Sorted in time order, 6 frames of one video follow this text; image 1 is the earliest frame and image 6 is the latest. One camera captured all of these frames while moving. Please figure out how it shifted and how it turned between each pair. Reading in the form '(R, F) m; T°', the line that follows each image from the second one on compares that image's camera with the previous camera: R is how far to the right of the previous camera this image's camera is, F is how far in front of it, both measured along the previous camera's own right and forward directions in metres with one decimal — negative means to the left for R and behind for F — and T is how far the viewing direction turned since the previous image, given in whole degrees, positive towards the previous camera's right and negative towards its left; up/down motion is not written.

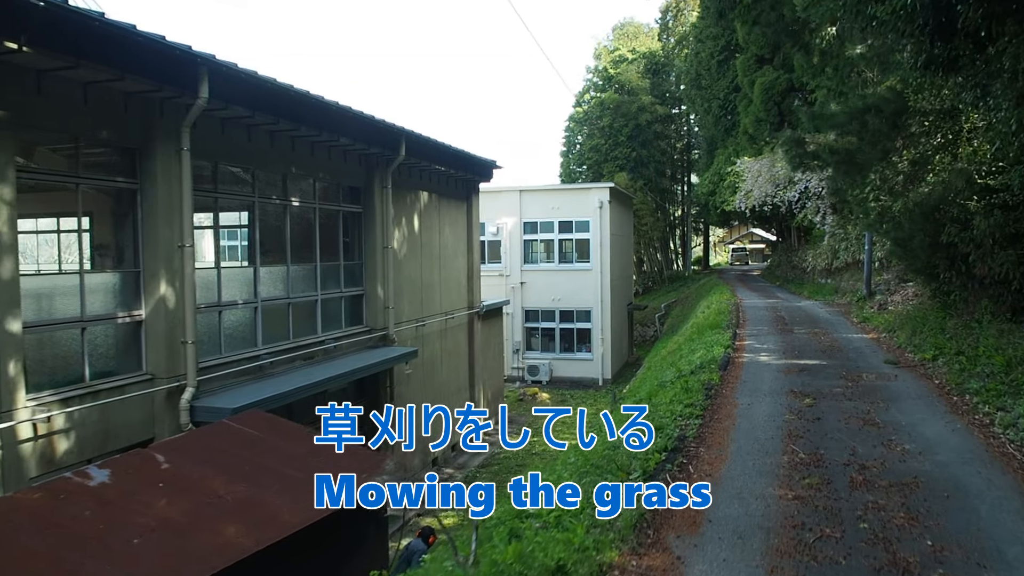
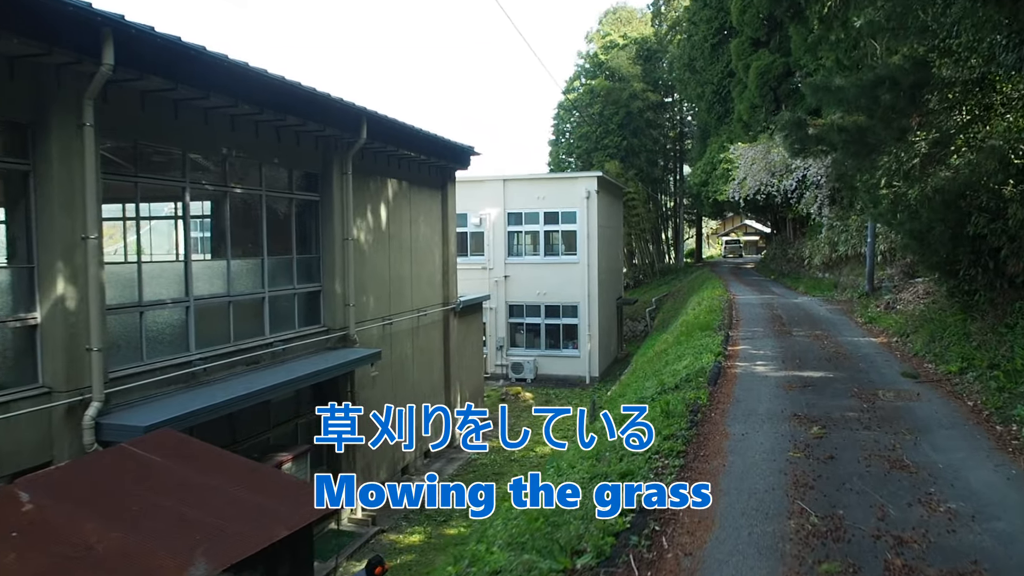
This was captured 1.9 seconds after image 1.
(+0.3, +1.0) m; 0°
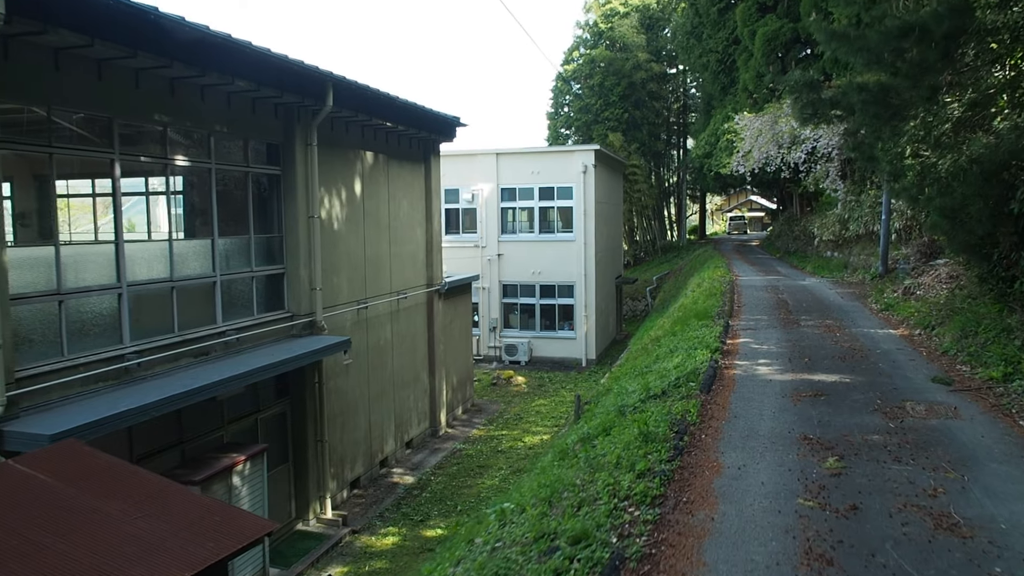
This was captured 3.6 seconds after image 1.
(+0.3, +0.9) m; 0°
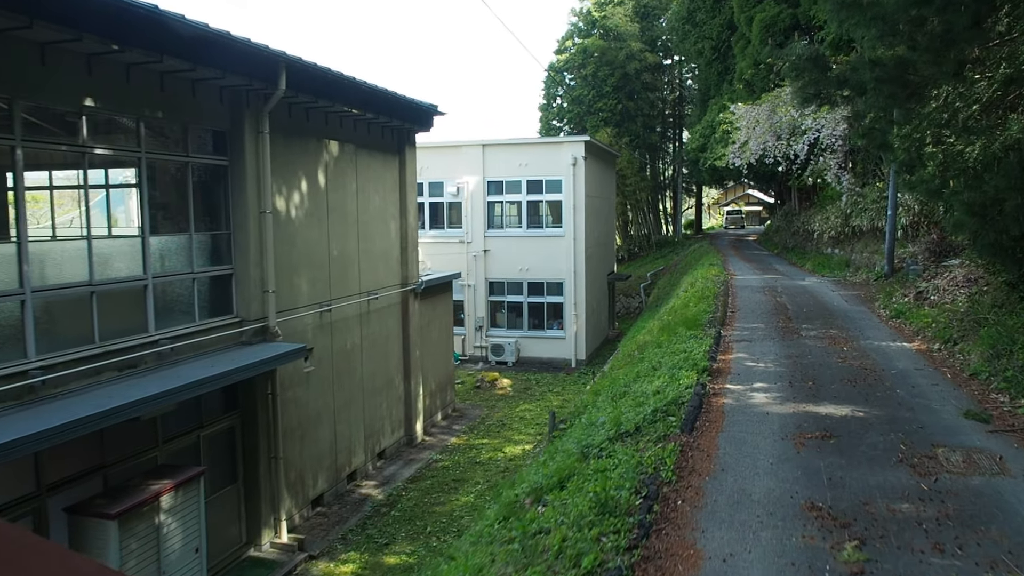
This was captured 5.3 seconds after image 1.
(+0.3, +0.9) m; 0°
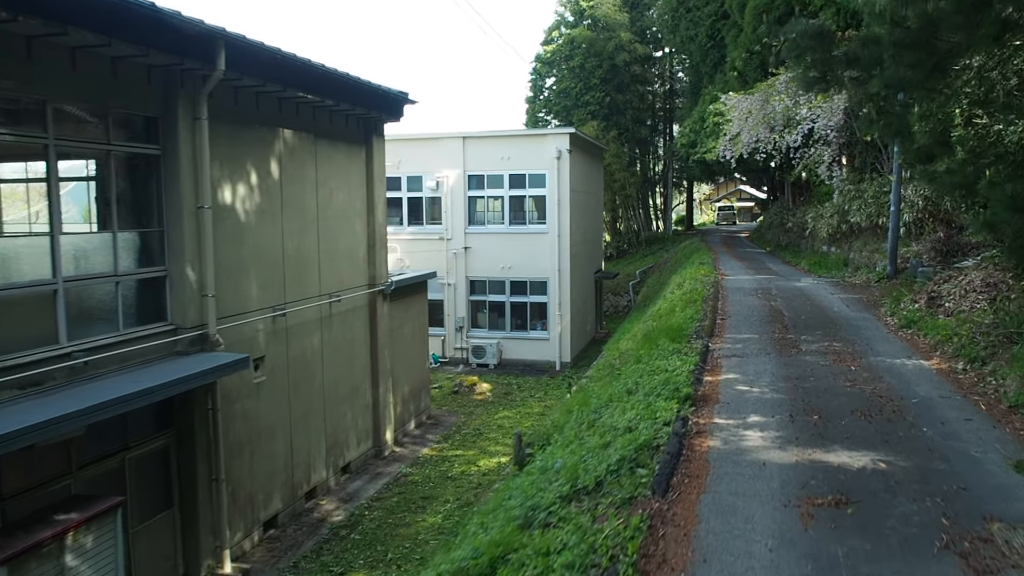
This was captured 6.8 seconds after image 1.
(+0.3, +0.9) m; +1°
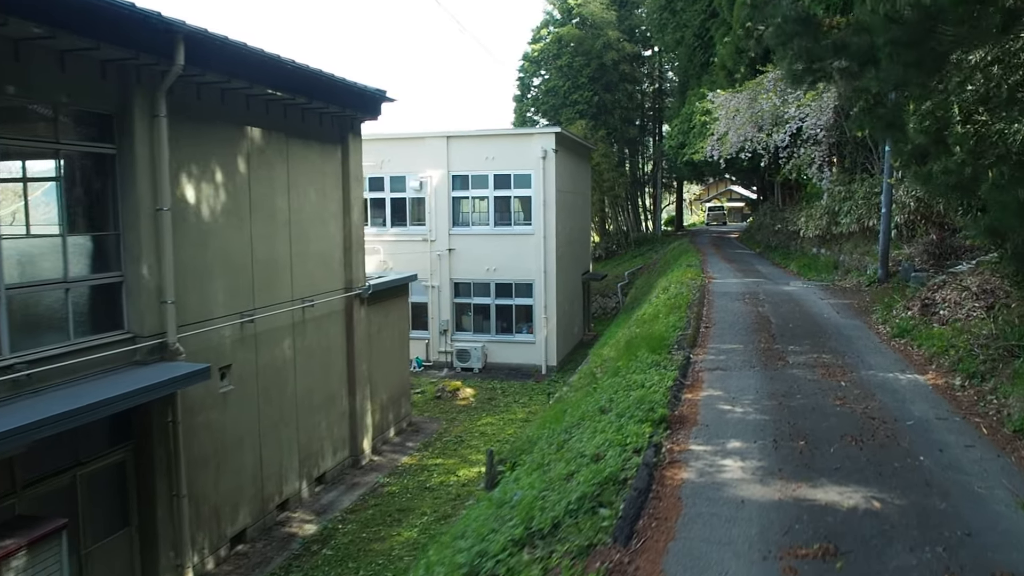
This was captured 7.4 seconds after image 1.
(+0.2, +0.4) m; +1°
